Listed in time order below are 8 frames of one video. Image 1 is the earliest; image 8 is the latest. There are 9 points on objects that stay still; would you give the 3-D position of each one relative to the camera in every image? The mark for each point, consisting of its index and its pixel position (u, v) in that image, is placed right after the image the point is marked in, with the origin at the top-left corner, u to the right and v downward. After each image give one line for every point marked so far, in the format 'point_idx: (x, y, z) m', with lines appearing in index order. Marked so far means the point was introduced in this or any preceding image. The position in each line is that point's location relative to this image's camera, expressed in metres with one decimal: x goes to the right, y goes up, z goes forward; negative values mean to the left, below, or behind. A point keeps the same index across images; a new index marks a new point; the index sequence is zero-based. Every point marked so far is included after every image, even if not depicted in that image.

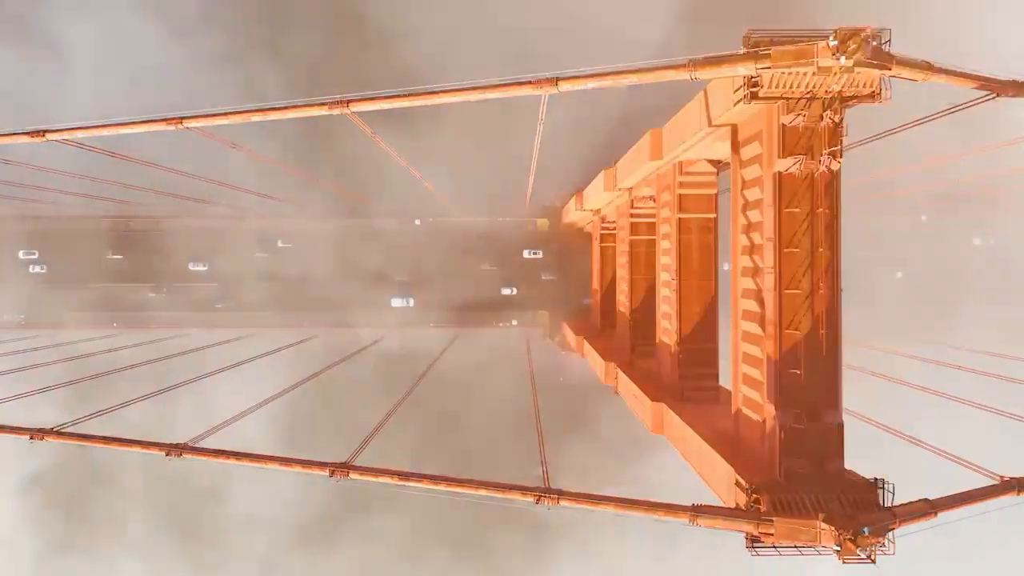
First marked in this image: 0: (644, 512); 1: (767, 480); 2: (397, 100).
0: (+1.6, -2.7, +8.3) m
1: (+2.9, -2.2, +7.8) m
2: (-1.6, +2.6, +9.6) m
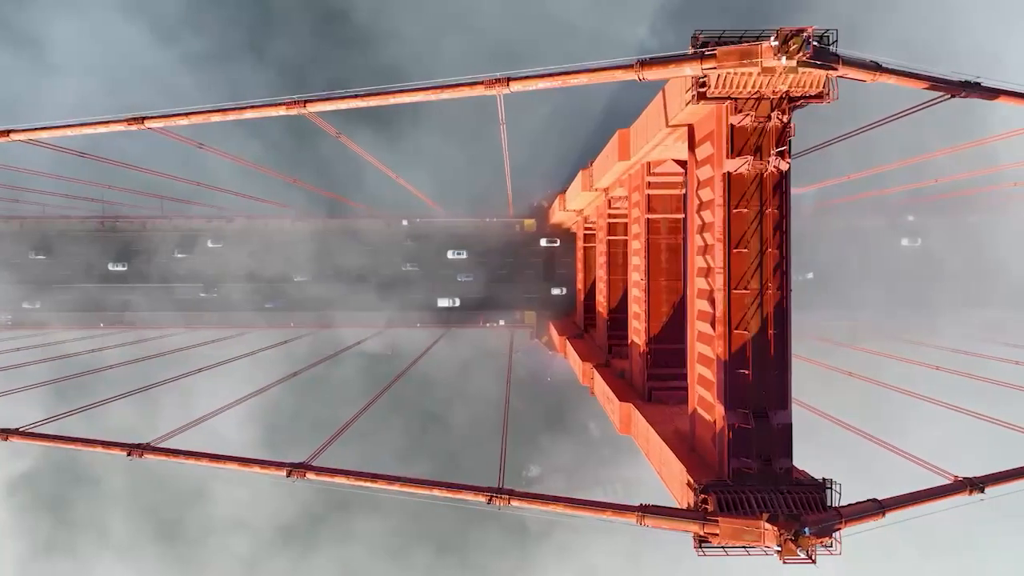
0: (+1.0, -2.7, +8.3) m
1: (+2.3, -2.2, +7.8) m
2: (-2.2, +2.6, +9.6) m
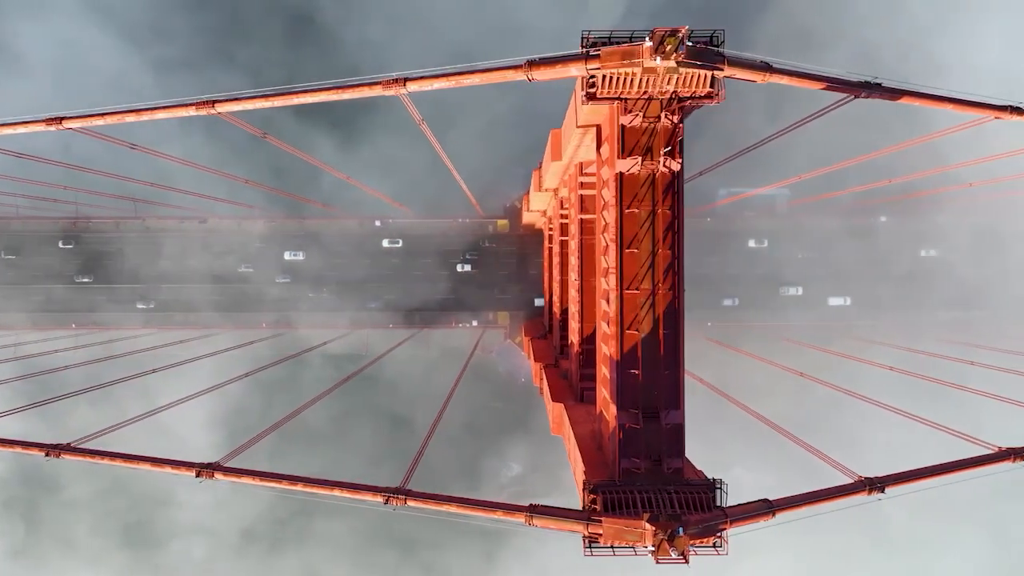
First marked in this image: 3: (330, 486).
0: (-0.3, -2.7, +8.3) m
1: (+1.0, -2.2, +7.8) m
2: (-3.5, +2.6, +9.6) m
3: (-2.6, -2.8, +9.7) m
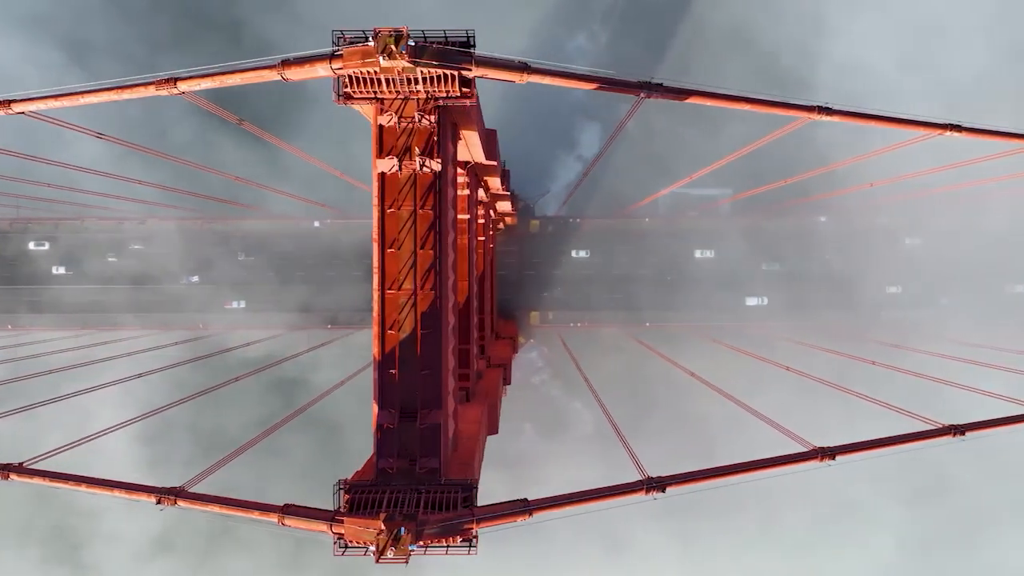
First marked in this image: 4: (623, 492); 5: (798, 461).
0: (-3.2, -2.7, +8.3) m
1: (-1.8, -2.2, +7.8) m
2: (-6.4, +2.6, +9.6) m
3: (-5.5, -2.8, +9.6) m
4: (+1.4, -2.6, +8.8) m
5: (+4.3, -2.6, +10.4) m
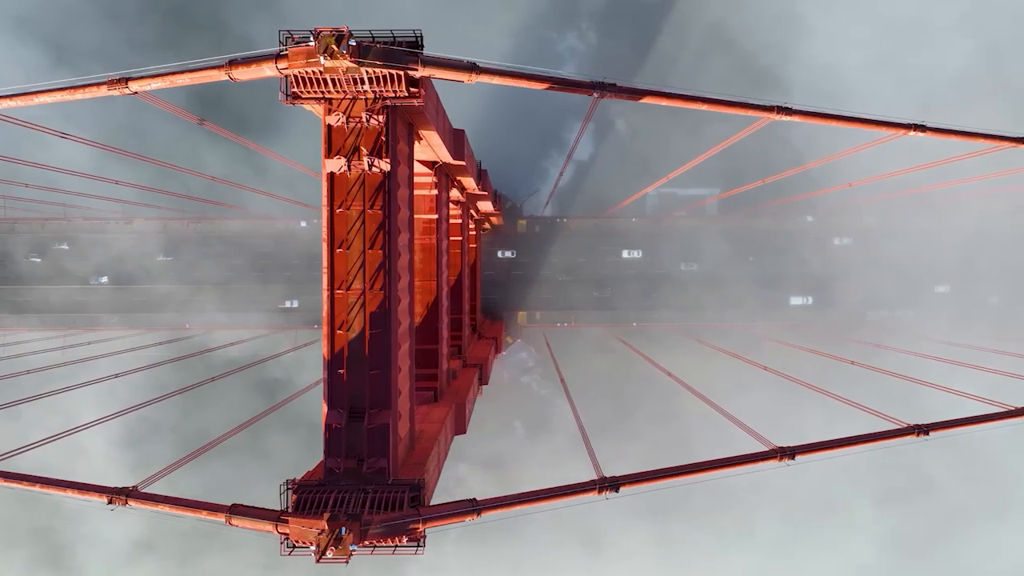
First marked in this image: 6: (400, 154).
0: (-3.8, -2.7, +8.3) m
1: (-2.4, -2.2, +7.8) m
2: (-7.0, +2.6, +9.6) m
3: (-6.1, -2.8, +9.6) m
4: (+0.8, -2.6, +8.8) m
5: (+3.7, -2.6, +10.4) m
6: (-1.4, +1.7, +8.7) m
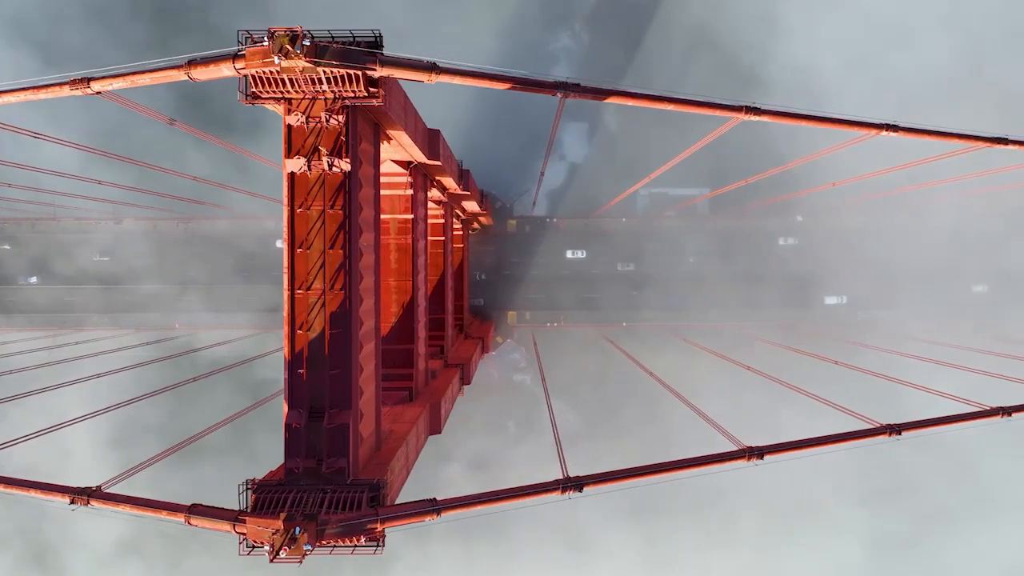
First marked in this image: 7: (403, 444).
0: (-4.3, -2.7, +8.3) m
1: (-2.9, -2.2, +7.8) m
2: (-7.5, +2.6, +9.6) m
3: (-6.6, -2.8, +9.6) m
4: (+0.3, -2.6, +8.8) m
5: (+3.2, -2.6, +10.5) m
6: (-1.9, +1.7, +8.7) m
7: (-1.6, -2.3, +10.2) m
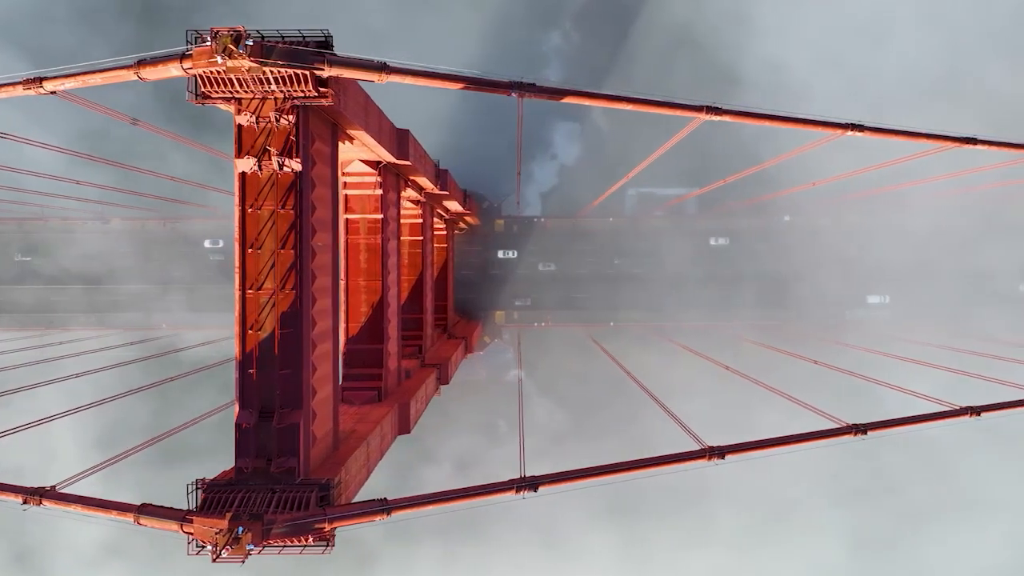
0: (-4.8, -2.7, +8.3) m
1: (-3.5, -2.2, +7.8) m
2: (-8.1, +2.6, +9.6) m
3: (-7.2, -2.8, +9.6) m
4: (-0.3, -2.6, +8.8) m
5: (+2.6, -2.6, +10.5) m
6: (-2.5, +1.7, +8.7) m
7: (-2.2, -2.3, +10.2) m
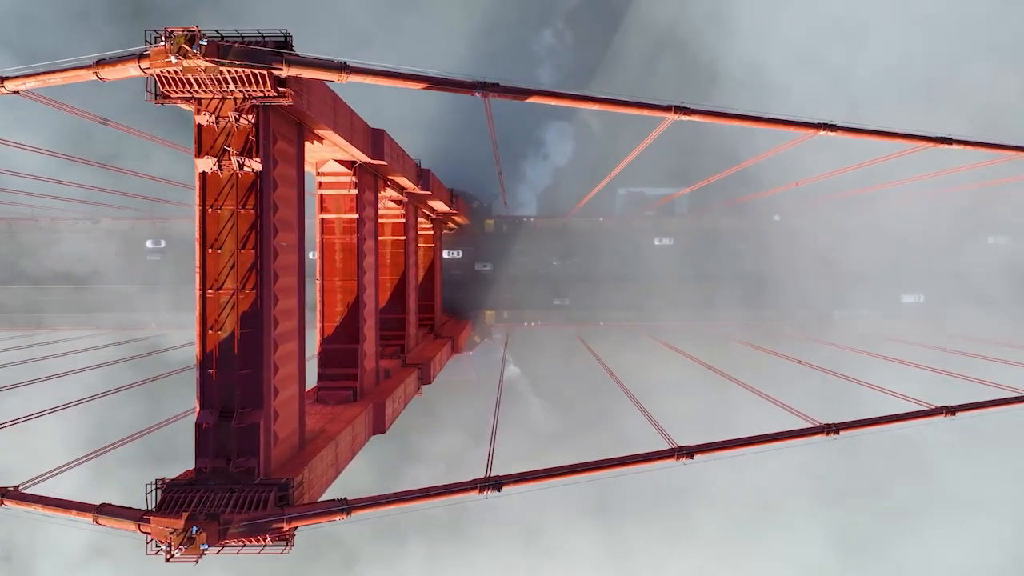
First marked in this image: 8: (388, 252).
0: (-5.3, -2.7, +8.3) m
1: (-4.0, -2.2, +7.8) m
2: (-8.5, +2.6, +9.6) m
3: (-7.6, -2.8, +9.6) m
4: (-0.7, -2.6, +8.8) m
5: (+2.2, -2.6, +10.5) m
6: (-3.0, +1.7, +8.7) m
7: (-2.7, -2.3, +10.2) m
8: (-3.4, +1.0, +19.1) m
